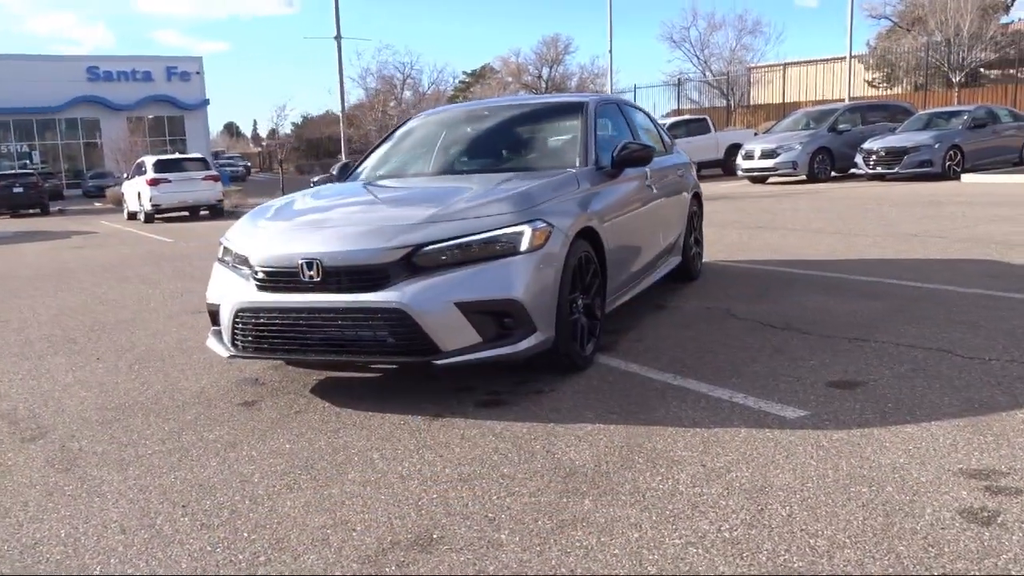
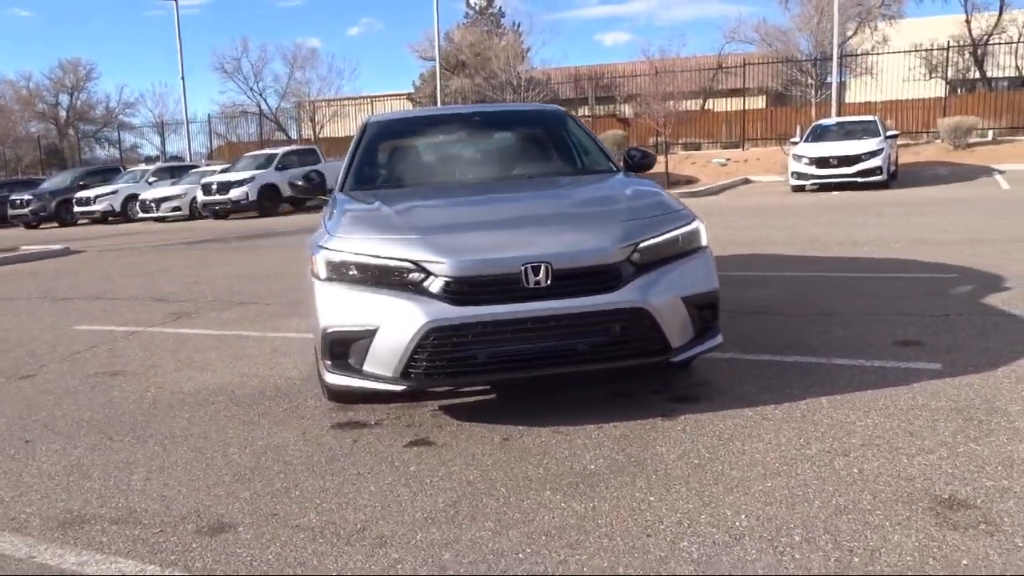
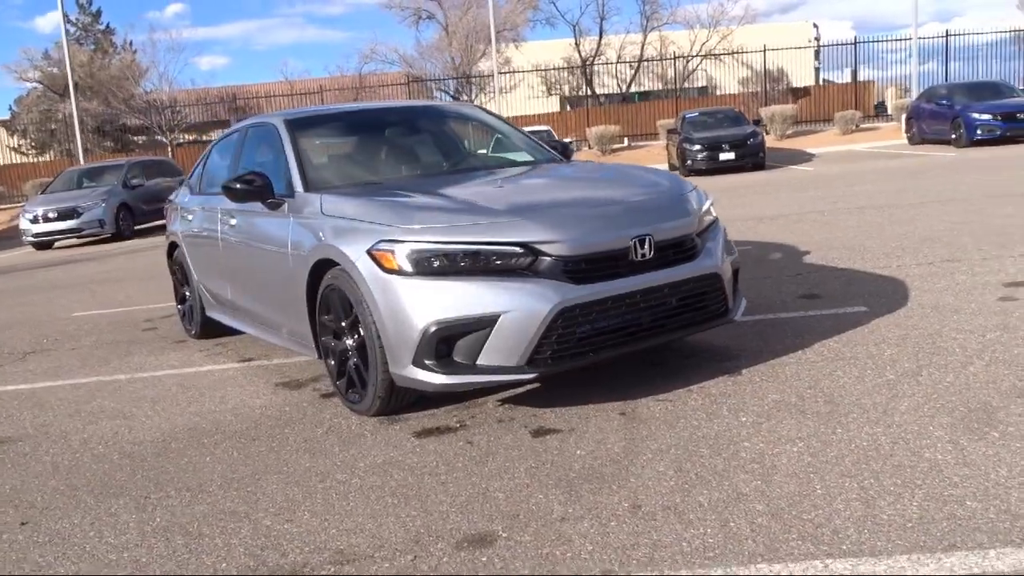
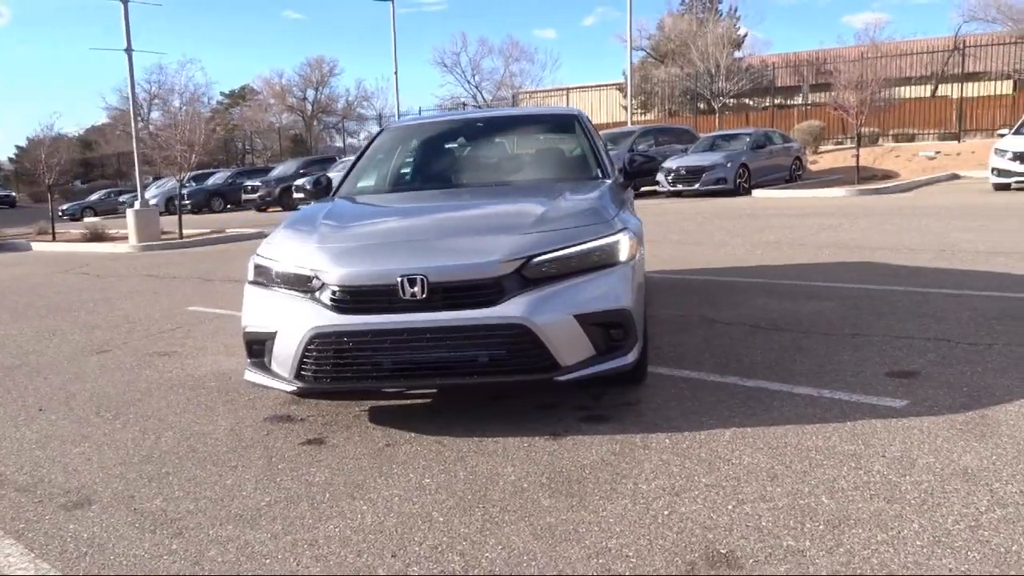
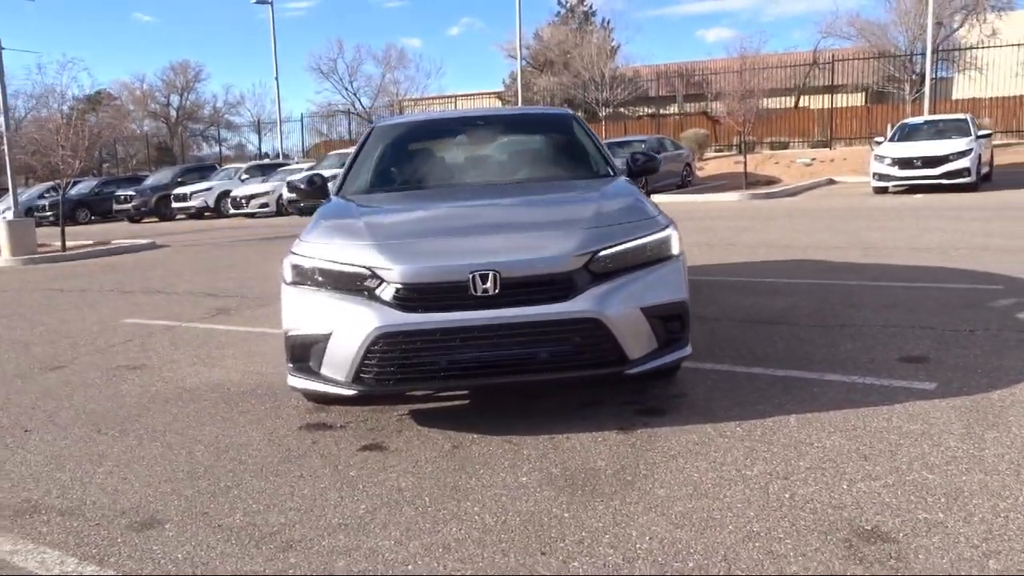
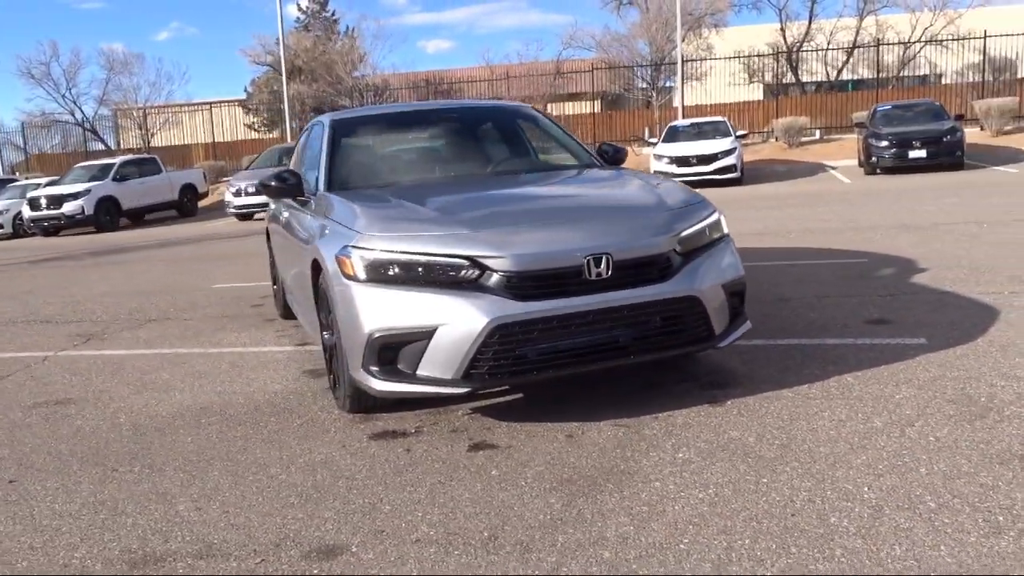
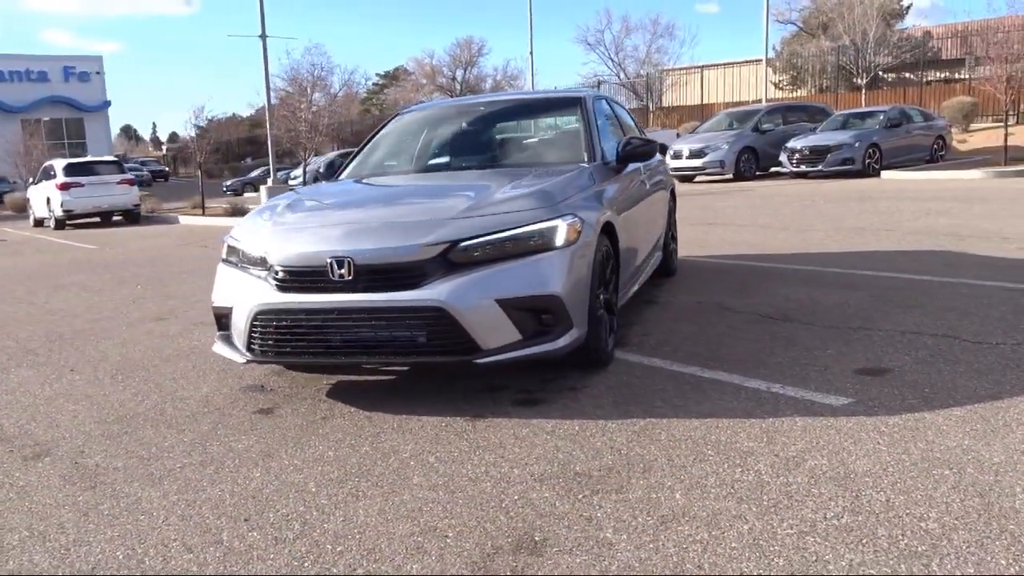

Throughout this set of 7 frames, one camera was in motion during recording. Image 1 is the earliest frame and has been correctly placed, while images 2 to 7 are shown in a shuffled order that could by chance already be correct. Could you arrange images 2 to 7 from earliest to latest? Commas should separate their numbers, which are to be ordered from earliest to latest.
7, 4, 5, 2, 6, 3
